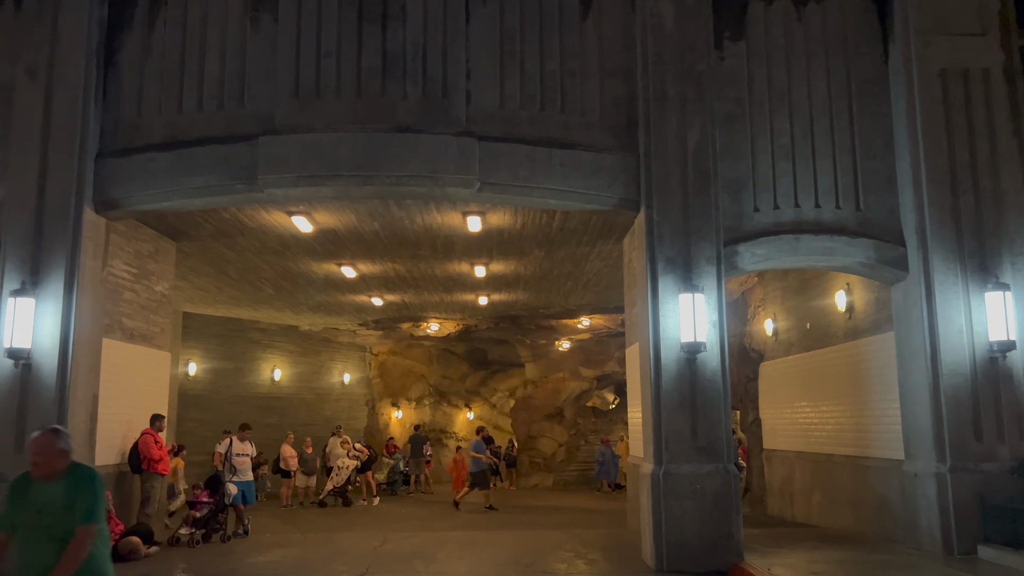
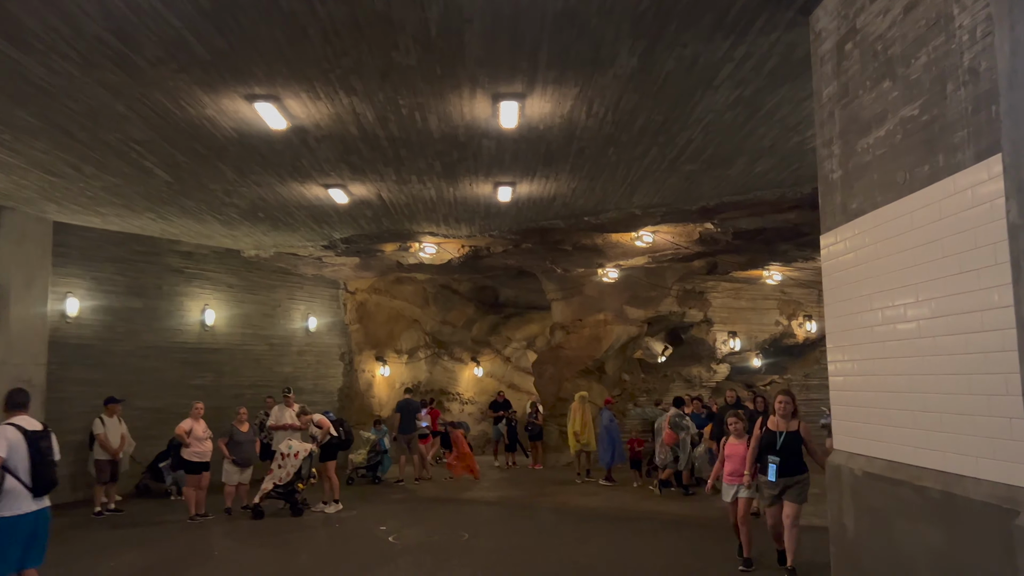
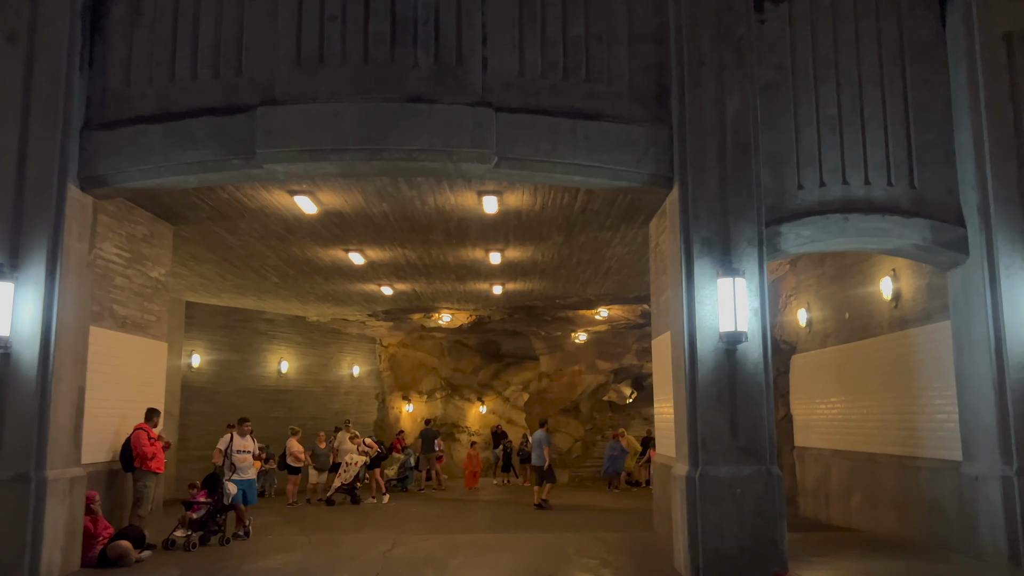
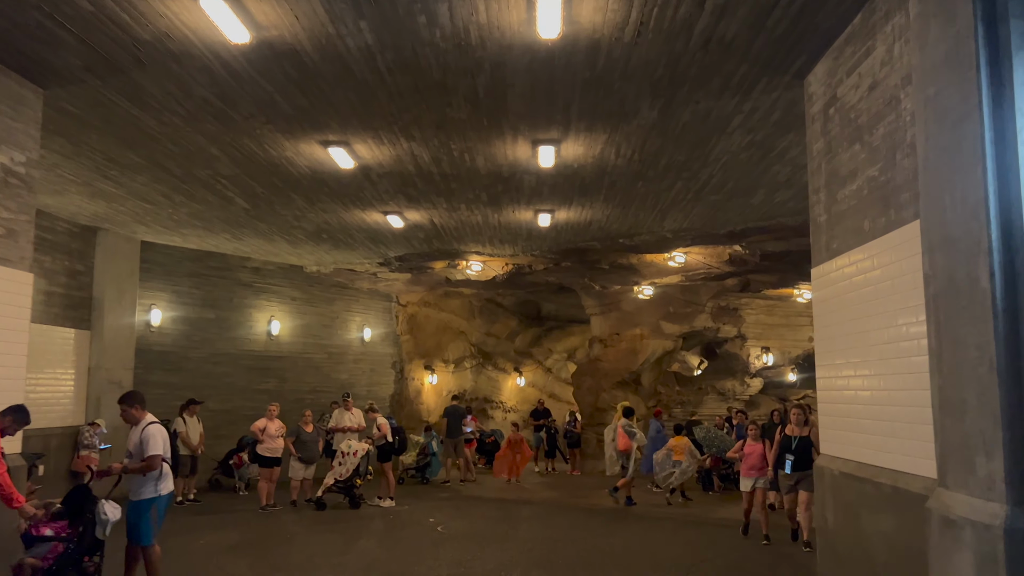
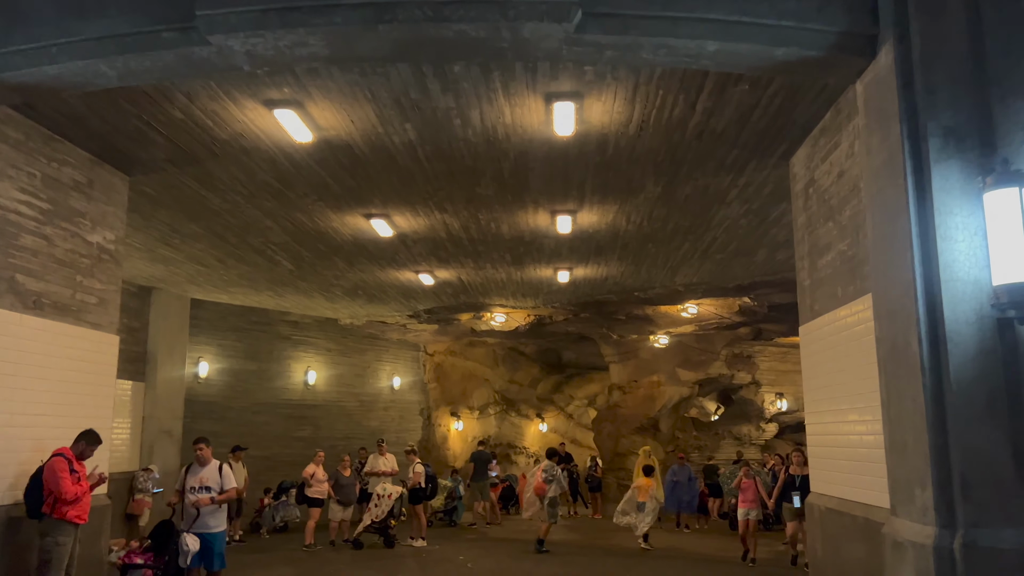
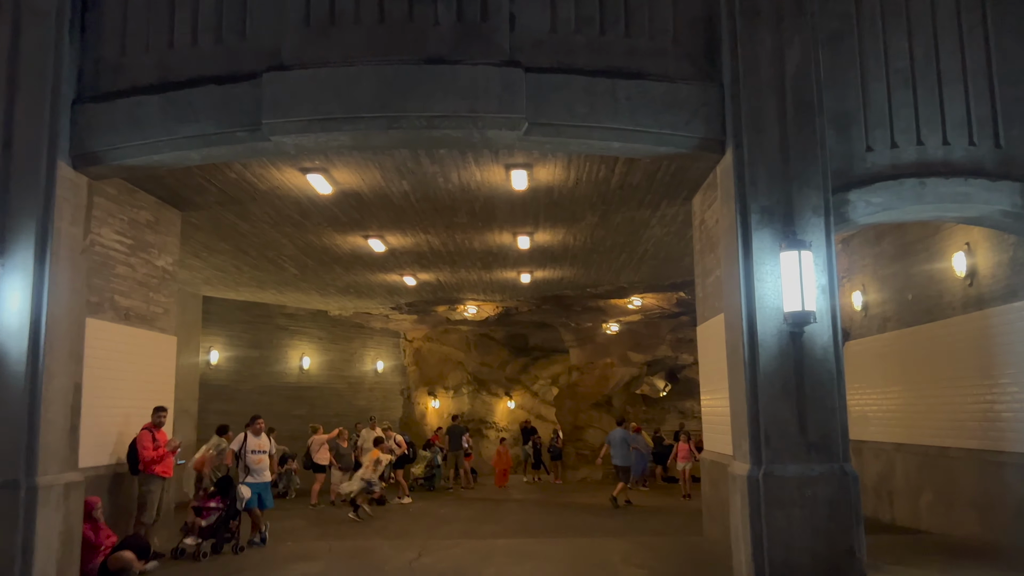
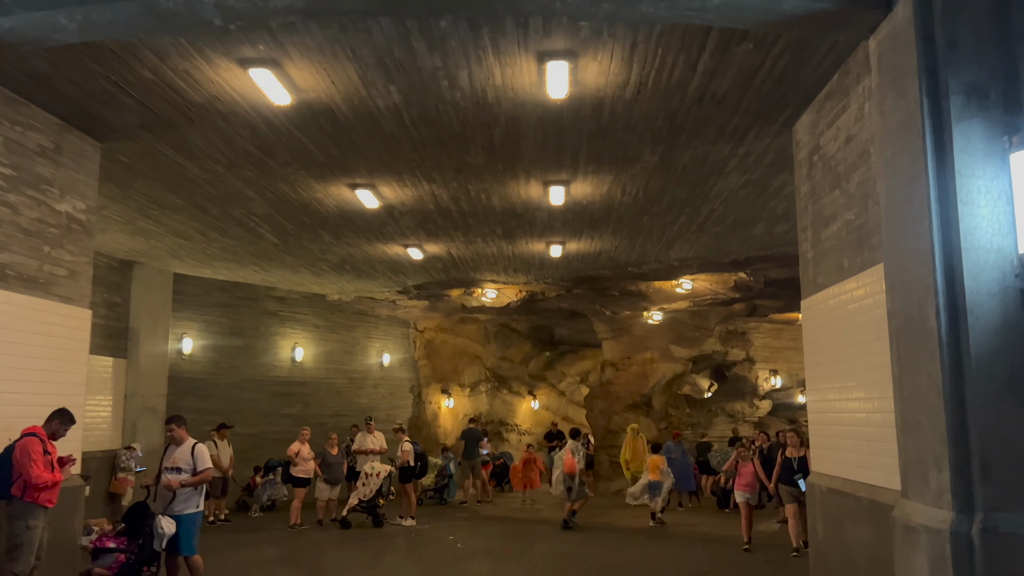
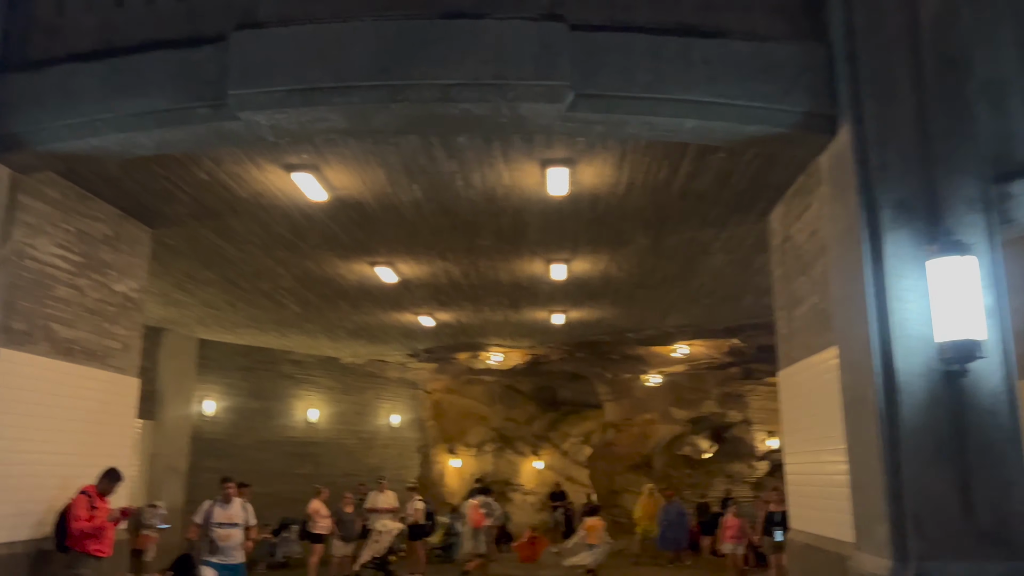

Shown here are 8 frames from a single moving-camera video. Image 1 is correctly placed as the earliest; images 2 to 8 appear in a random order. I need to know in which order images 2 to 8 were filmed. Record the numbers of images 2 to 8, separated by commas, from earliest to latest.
3, 6, 8, 5, 7, 4, 2
